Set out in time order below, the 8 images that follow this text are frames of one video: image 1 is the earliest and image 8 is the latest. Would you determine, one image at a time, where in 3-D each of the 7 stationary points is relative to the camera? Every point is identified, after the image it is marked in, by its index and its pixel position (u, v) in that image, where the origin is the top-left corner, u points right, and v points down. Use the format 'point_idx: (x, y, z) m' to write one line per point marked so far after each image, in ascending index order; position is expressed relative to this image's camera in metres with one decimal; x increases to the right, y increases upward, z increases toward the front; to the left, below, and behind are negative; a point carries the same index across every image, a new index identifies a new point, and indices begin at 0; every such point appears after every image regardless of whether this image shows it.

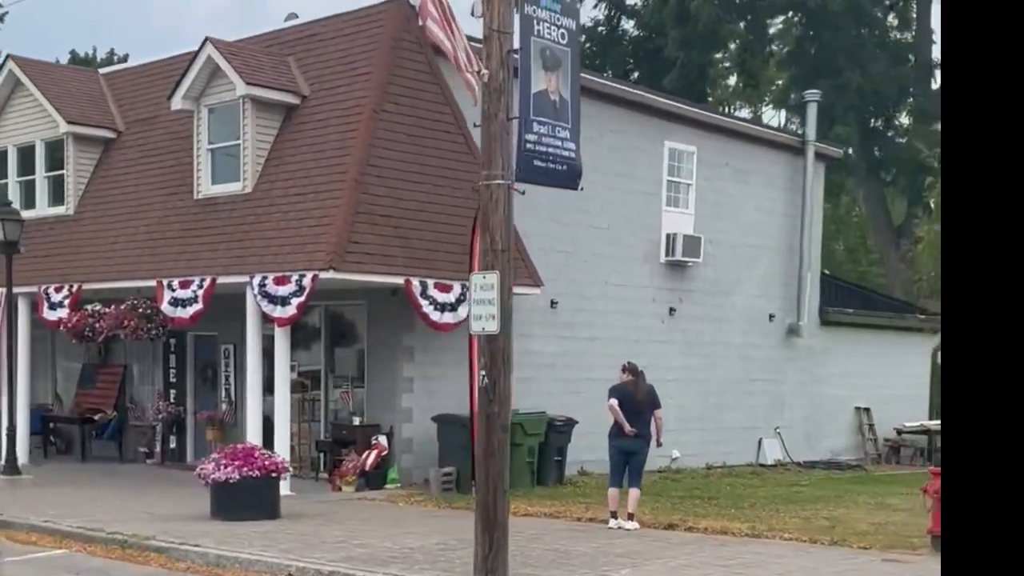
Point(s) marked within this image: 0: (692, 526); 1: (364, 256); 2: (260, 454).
0: (+1.7, -2.2, +12.9) m
1: (-1.6, +0.3, +15.7) m
2: (-2.4, -1.6, +13.7) m
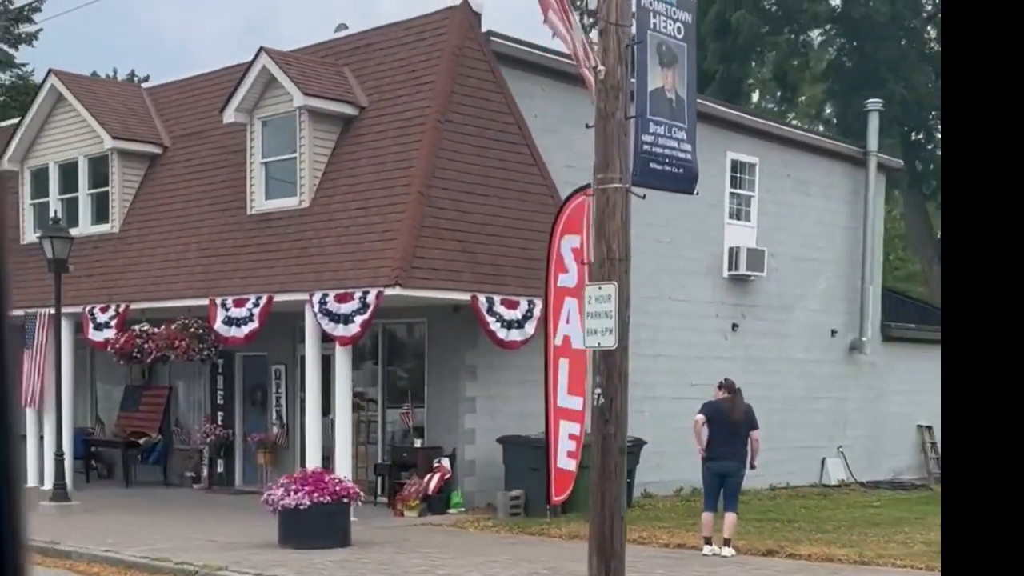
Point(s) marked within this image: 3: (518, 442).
0: (+2.4, -2.3, +12.2) m
1: (-0.9, +0.2, +15.0) m
2: (-1.7, -1.8, +13.1) m
3: (+0.1, -1.7, +15.9) m
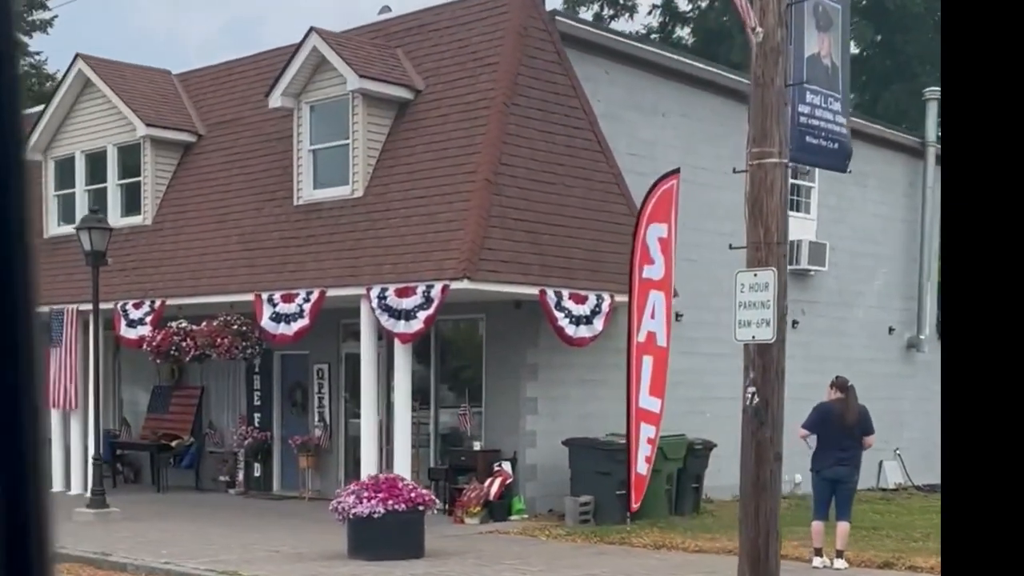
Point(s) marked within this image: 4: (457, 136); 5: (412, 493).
0: (+3.2, -2.2, +11.3) m
1: (-0.1, +0.2, +14.1) m
2: (-0.9, -1.7, +12.2) m
3: (+0.8, -1.6, +15.1) m
4: (-0.6, +1.6, +14.9) m
5: (-0.9, -1.7, +12.1) m
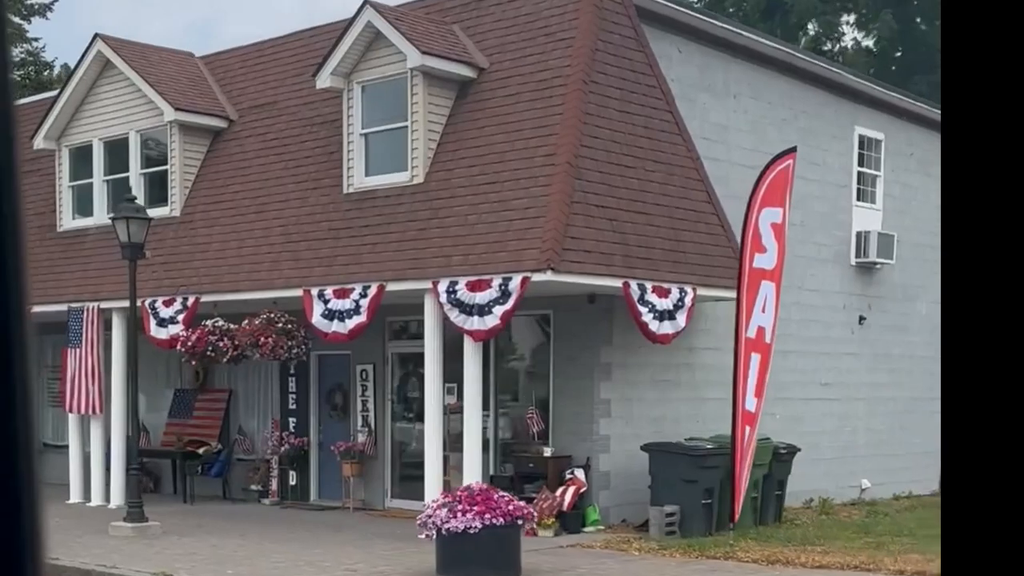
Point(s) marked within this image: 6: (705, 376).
0: (+4.0, -2.1, +10.3) m
1: (+0.6, +0.3, +13.0) m
2: (-0.1, -1.6, +11.0) m
3: (+1.6, -1.6, +14.0) m
4: (+0.2, +1.7, +13.8) m
5: (0.0, -1.7, +10.9) m
6: (+2.2, -1.0, +15.9) m
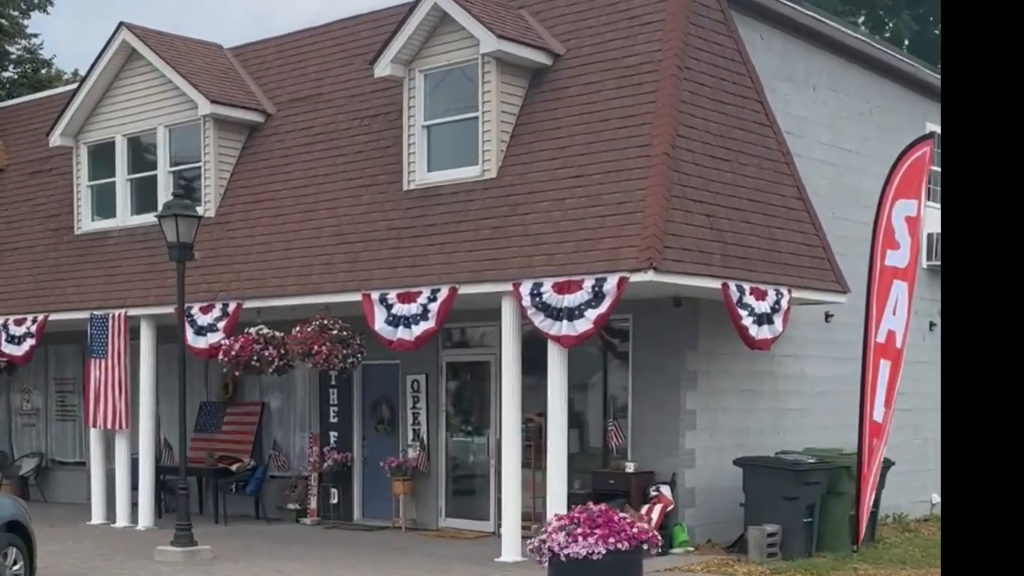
0: (+4.9, -2.1, +9.4) m
1: (+1.4, +0.3, +12.0) m
2: (+0.8, -1.6, +10.0) m
3: (+2.3, -1.6, +13.0) m
4: (+1.0, +1.6, +12.8) m
5: (+0.9, -1.7, +9.9) m
6: (+2.9, -1.0, +14.9) m
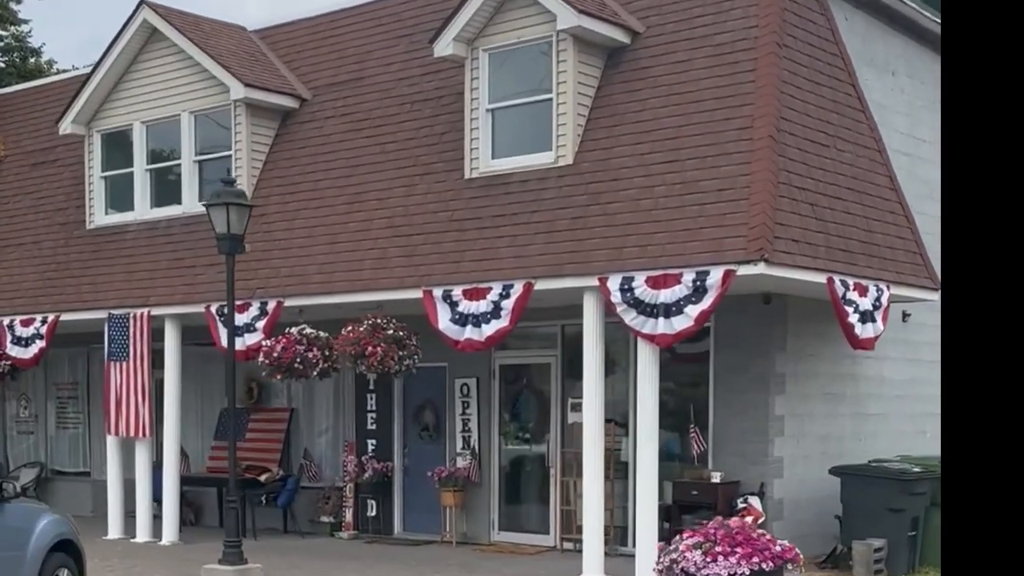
0: (+5.7, -2.0, +8.5) m
1: (+2.2, +0.3, +11.1) m
2: (+1.6, -1.6, +9.0) m
3: (+3.0, -1.6, +12.0) m
4: (+1.7, +1.7, +11.8) m
5: (+1.7, -1.6, +8.9) m
6: (+3.5, -1.0, +14.0) m
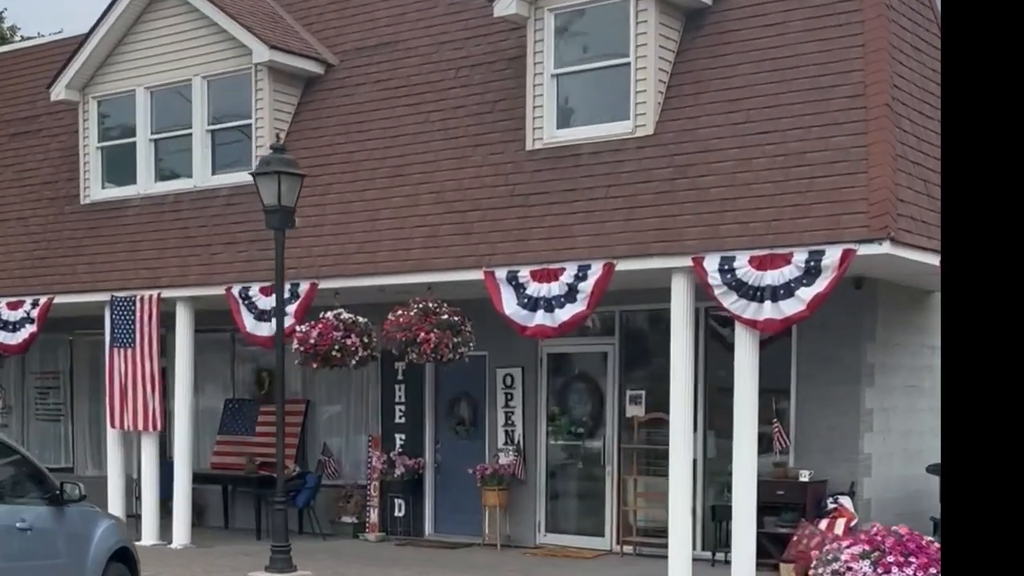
0: (+6.6, -2.0, +7.9) m
1: (+2.9, +0.5, +10.1) m
2: (+2.4, -1.4, +8.1) m
3: (+3.7, -1.4, +11.2) m
4: (+2.3, +1.8, +10.9) m
5: (+2.5, -1.5, +8.0) m
6: (+4.0, -0.9, +13.2) m
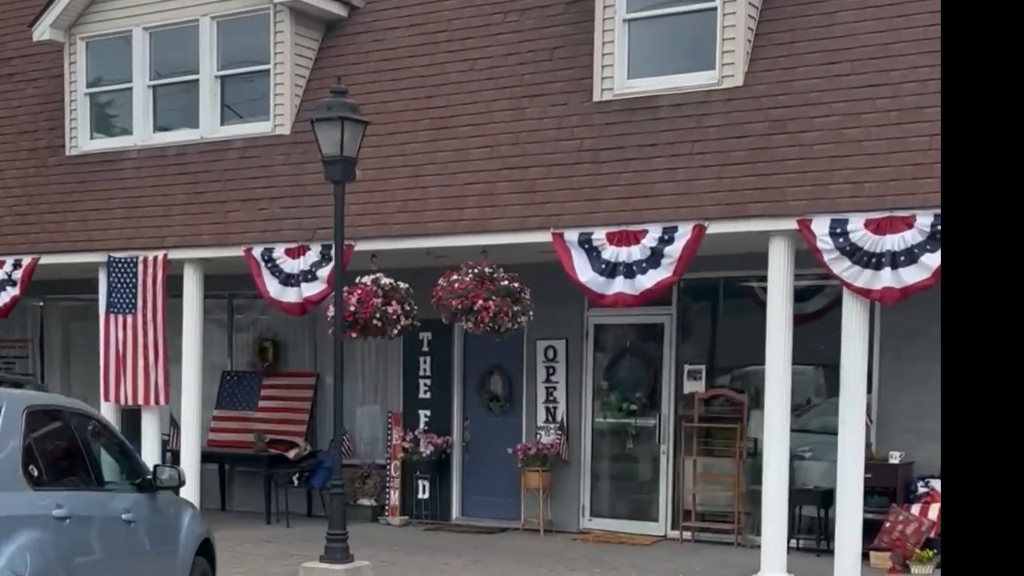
0: (+7.3, -1.8, +7.4) m
1: (+3.5, +0.7, +9.4) m
2: (+3.2, -1.3, +7.3) m
3: (+4.2, -1.2, +10.5) m
4: (+2.9, +2.1, +10.0) m
5: (+3.3, -1.3, +7.2) m
6: (+4.4, -0.6, +12.5) m
